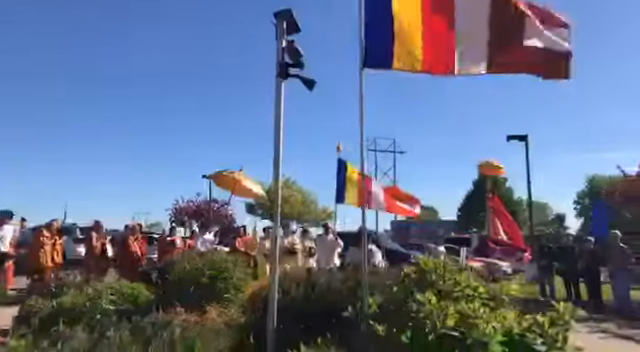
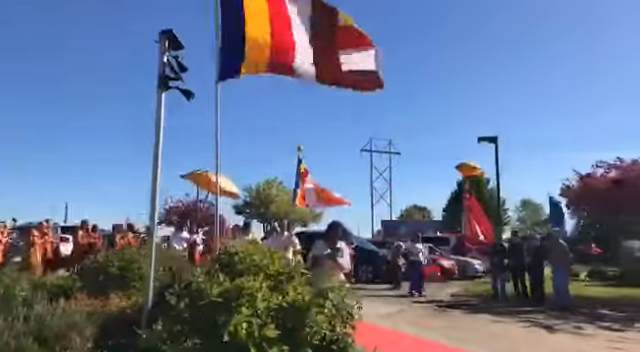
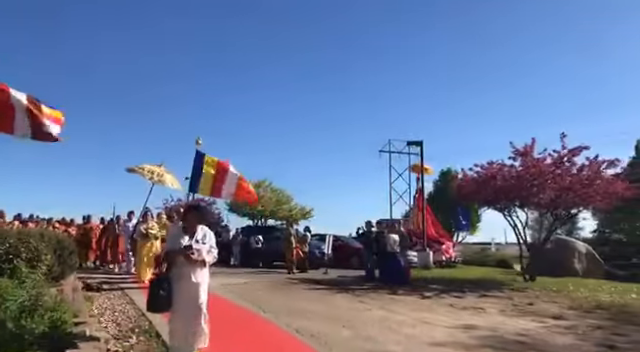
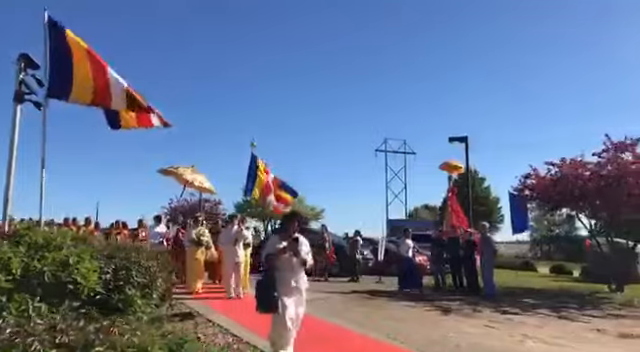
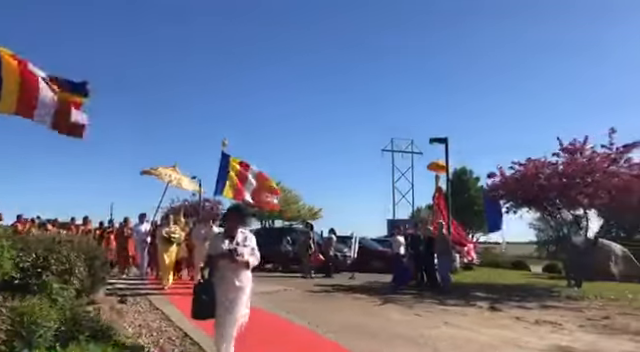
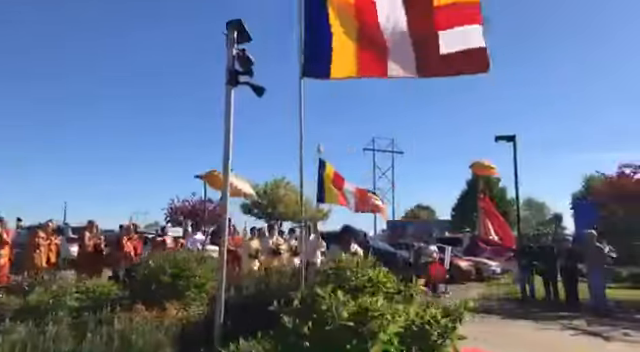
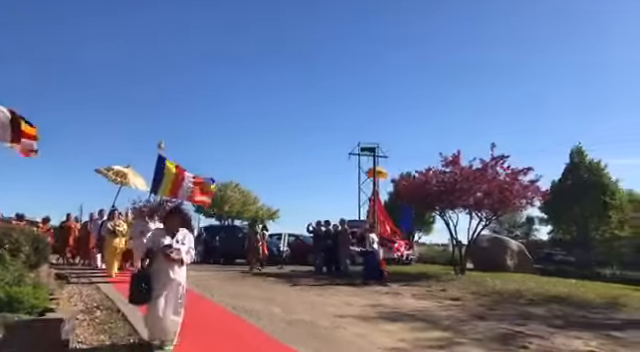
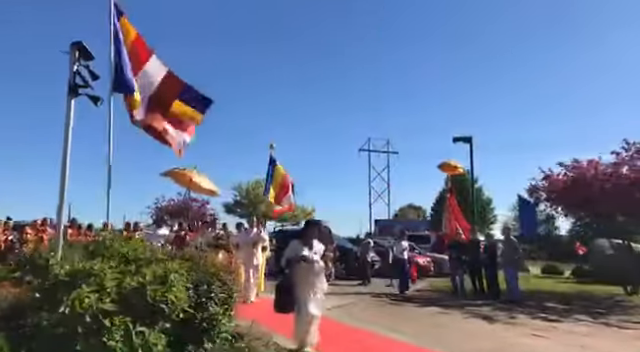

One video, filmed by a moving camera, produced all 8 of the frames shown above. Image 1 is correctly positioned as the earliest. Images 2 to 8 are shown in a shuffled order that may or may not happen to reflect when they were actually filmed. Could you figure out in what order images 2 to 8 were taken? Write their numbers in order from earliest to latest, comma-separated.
6, 2, 8, 4, 5, 3, 7
